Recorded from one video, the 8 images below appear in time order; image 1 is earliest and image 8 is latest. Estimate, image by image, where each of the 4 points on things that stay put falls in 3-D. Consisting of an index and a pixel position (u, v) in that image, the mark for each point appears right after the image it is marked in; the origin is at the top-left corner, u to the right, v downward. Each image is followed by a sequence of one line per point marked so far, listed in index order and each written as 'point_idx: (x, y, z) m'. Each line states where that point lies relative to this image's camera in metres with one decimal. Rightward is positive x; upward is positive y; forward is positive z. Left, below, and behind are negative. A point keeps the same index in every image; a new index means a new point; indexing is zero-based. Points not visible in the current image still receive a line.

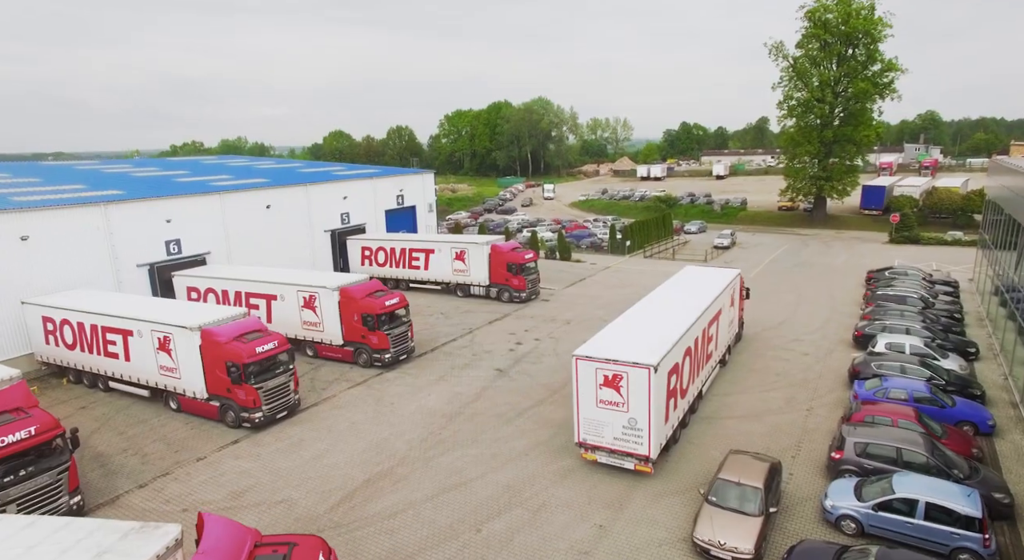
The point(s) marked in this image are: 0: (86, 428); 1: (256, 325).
0: (-11.6, -3.9, +17.7) m
1: (-6.9, -1.2, +17.7) m
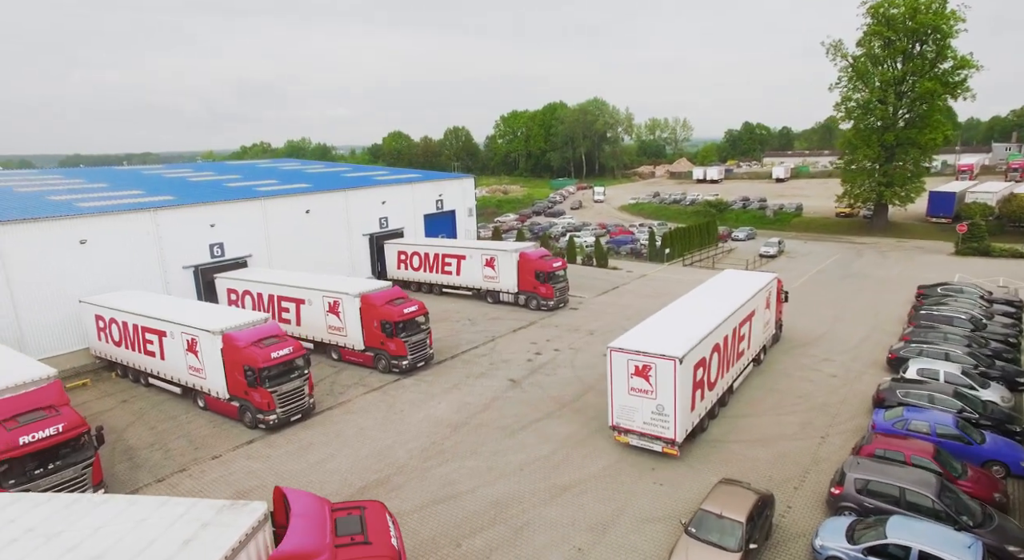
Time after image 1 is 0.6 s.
0: (-11.4, -4.1, +19.0) m
1: (-6.7, -1.4, +18.5) m
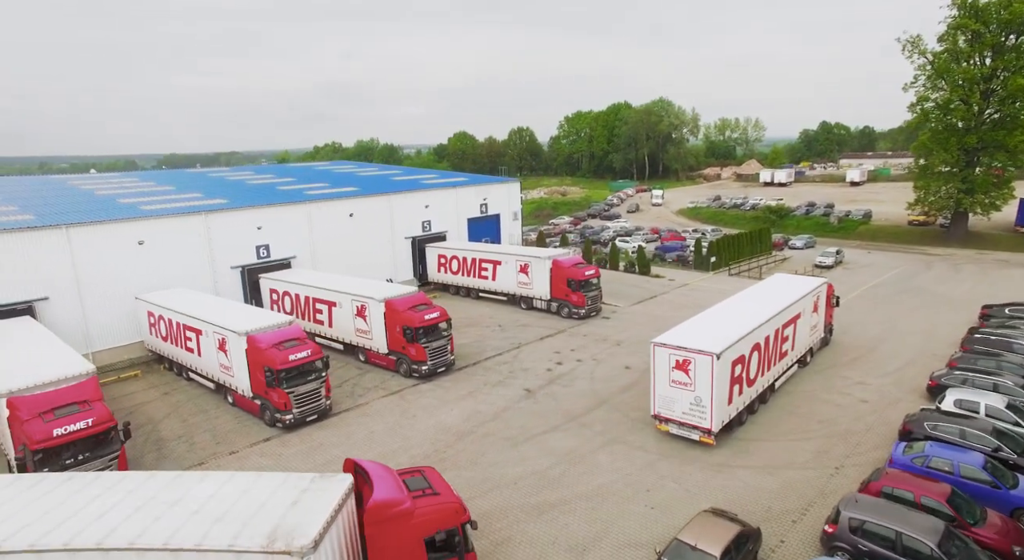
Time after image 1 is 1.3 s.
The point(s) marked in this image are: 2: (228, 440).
0: (-11.1, -4.1, +20.4) m
1: (-6.4, -1.6, +19.4) m
2: (-8.1, -4.5, +18.5) m
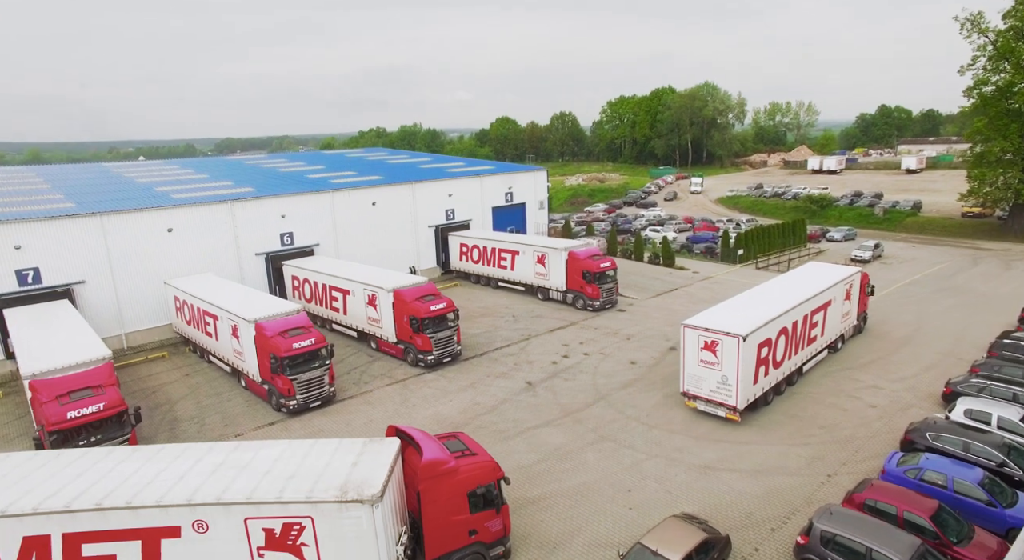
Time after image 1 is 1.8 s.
0: (-11.0, -3.7, +21.5) m
1: (-6.4, -1.3, +20.0) m
2: (-8.2, -4.2, +19.4) m
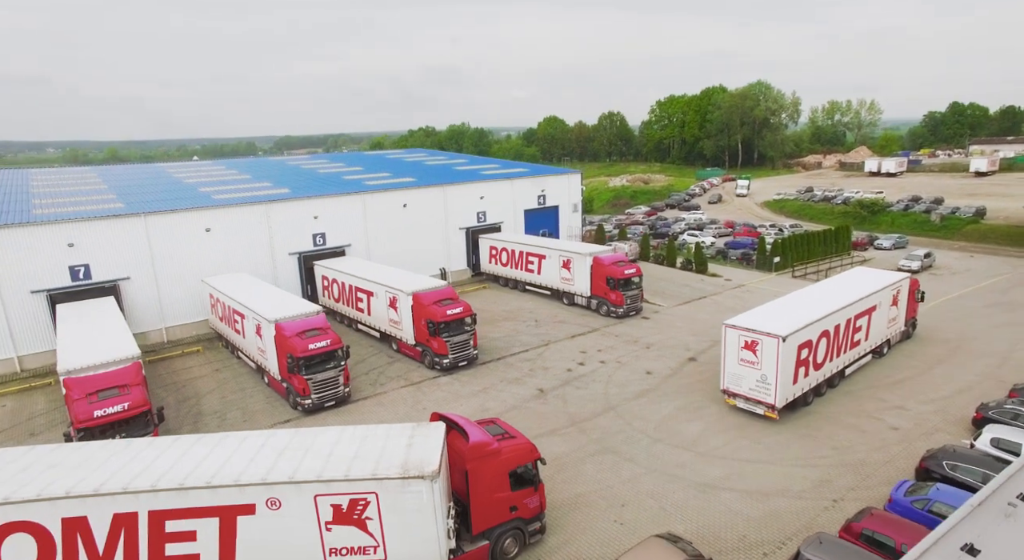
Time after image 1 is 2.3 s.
0: (-10.6, -3.7, +22.5) m
1: (-6.1, -1.4, +20.6) m
2: (-8.0, -4.3, +20.1) m
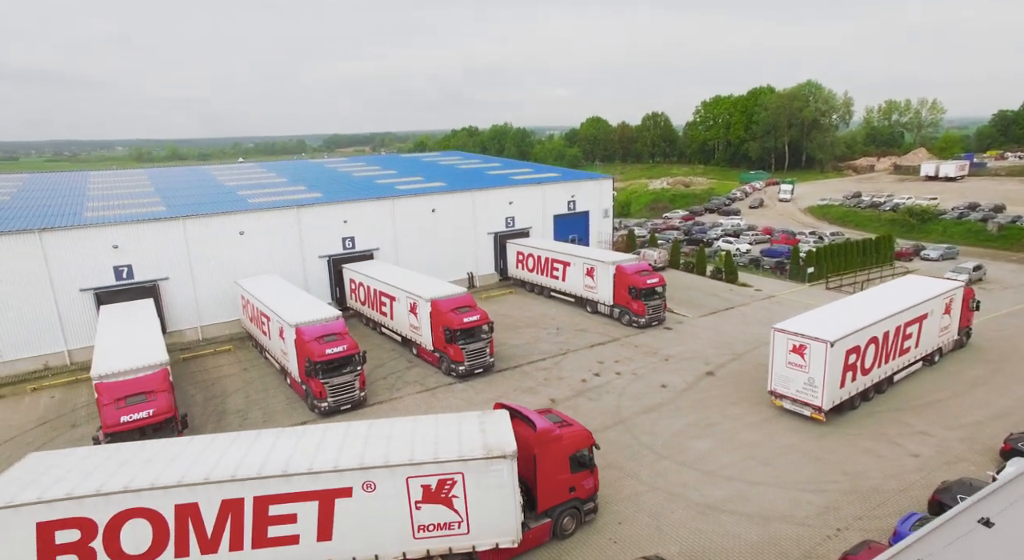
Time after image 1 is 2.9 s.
0: (-10.0, -3.8, +23.4) m
1: (-5.7, -1.6, +21.1) m
2: (-7.6, -4.5, +20.9) m
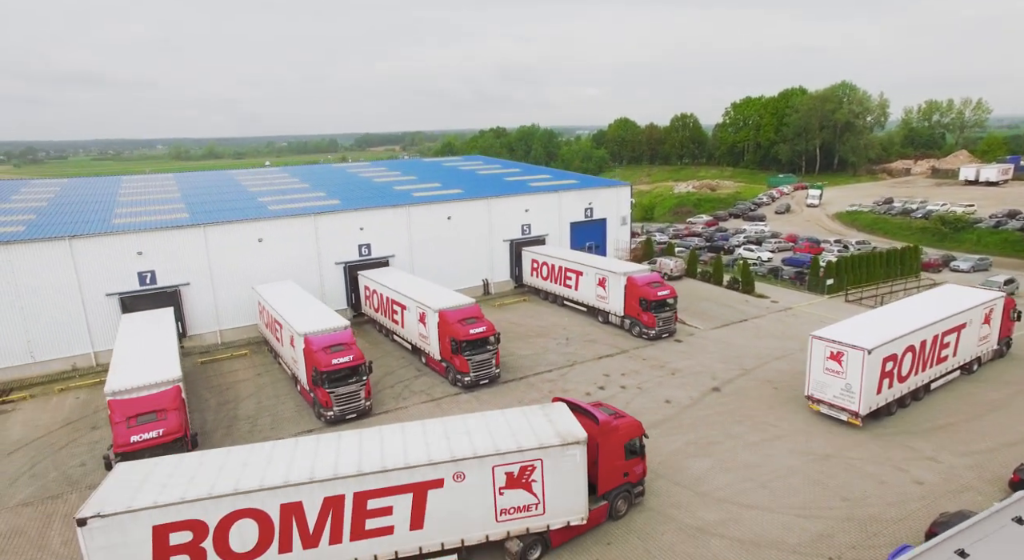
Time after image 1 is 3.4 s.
0: (-9.8, -4.1, +24.0) m
1: (-5.5, -2.0, +21.5) m
2: (-7.5, -4.8, +21.4) m
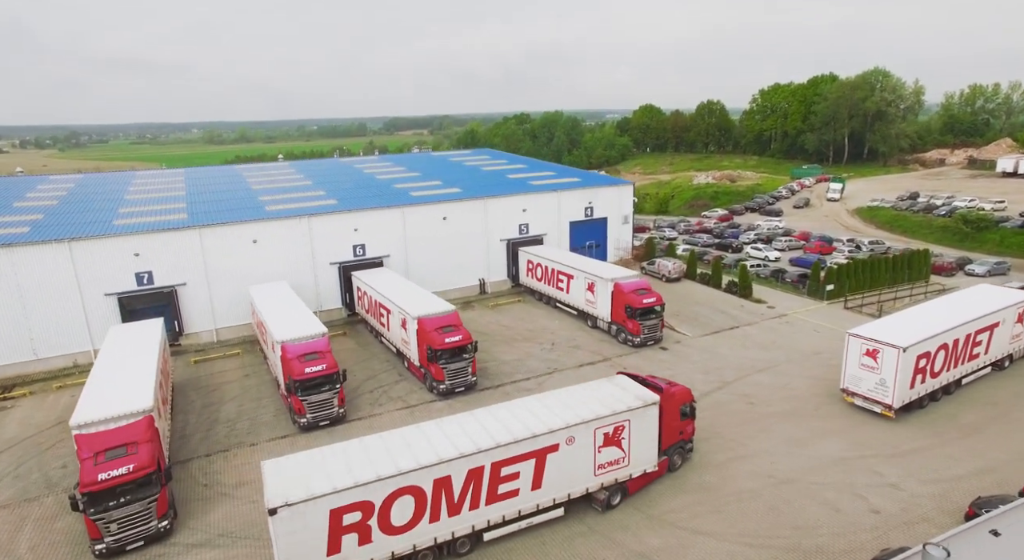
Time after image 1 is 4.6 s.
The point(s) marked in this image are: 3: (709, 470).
0: (-10.6, -4.2, +24.6) m
1: (-6.5, -2.2, +21.8) m
2: (-8.5, -5.1, +21.9) m
3: (+5.5, -5.3, +18.1) m
